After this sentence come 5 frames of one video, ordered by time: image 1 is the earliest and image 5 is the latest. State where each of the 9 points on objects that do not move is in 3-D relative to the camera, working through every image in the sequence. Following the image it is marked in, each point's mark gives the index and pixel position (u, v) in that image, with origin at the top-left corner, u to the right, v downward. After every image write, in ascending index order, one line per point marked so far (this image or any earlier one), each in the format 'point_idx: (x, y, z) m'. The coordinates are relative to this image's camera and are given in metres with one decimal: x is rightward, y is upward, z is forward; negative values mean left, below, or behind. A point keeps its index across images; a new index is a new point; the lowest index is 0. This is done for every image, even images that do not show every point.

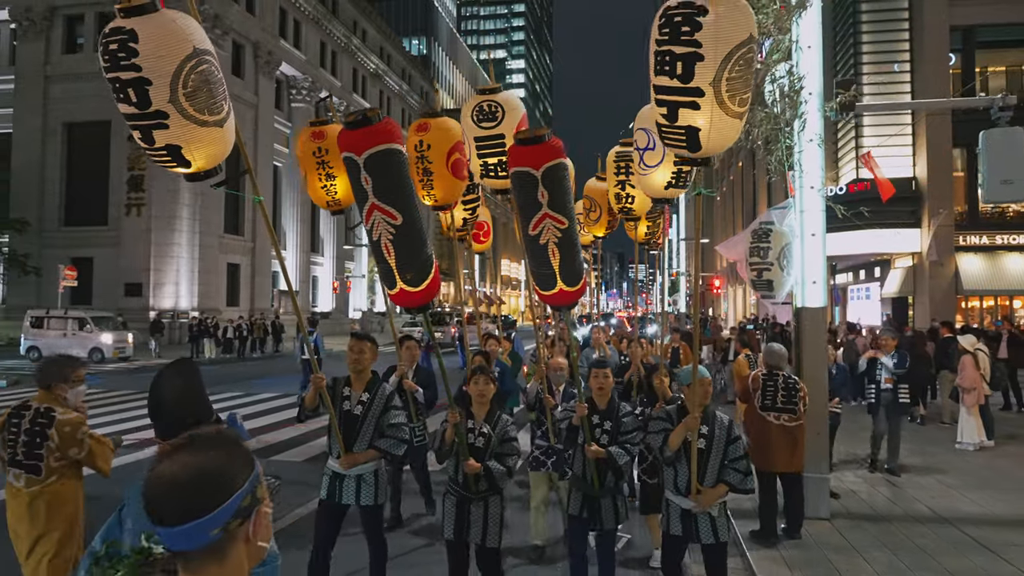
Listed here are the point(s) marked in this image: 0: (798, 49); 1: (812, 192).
0: (+2.6, +2.1, +6.3) m
1: (+2.7, +0.9, +6.3) m
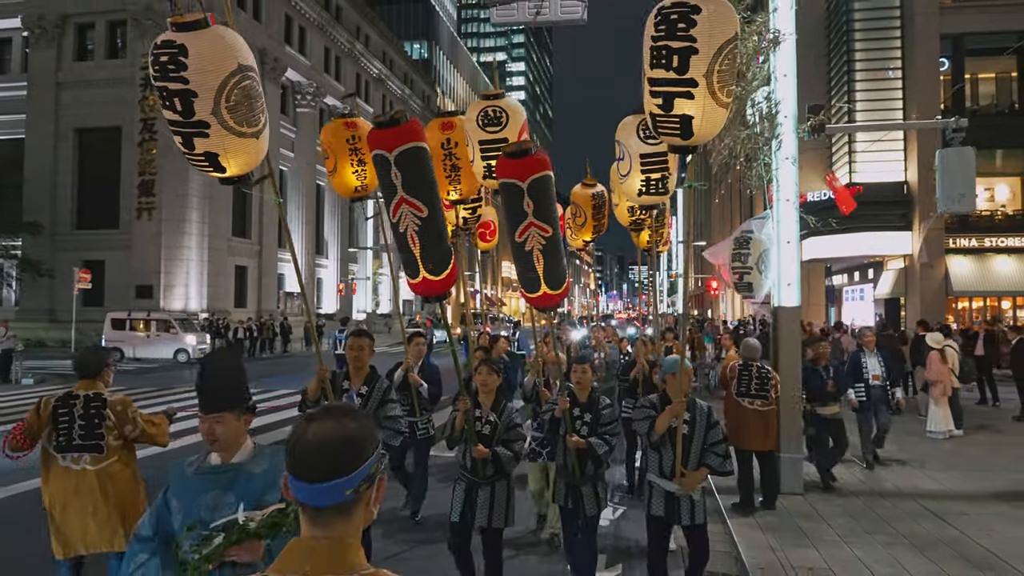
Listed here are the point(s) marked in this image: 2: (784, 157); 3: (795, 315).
0: (+2.6, +2.1, +7.1) m
1: (+2.8, +0.8, +7.0) m
2: (+2.7, +1.3, +7.0) m
3: (+2.8, -0.3, +7.0) m
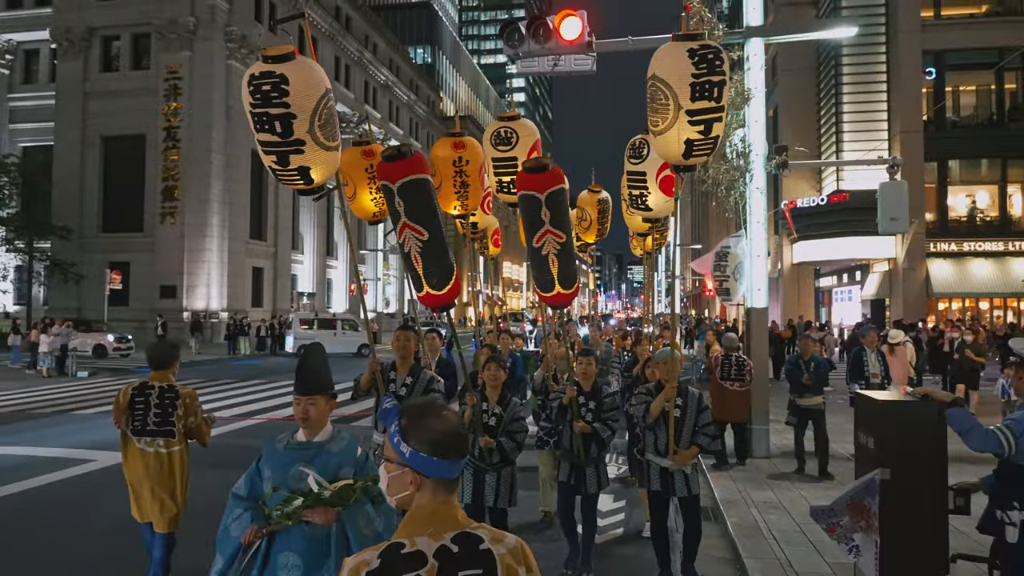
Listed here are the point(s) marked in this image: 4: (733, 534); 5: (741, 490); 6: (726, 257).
0: (+3.0, +2.1, +8.8) m
1: (+3.1, +0.8, +8.8) m
2: (+3.0, +1.3, +8.7) m
3: (+3.1, -0.3, +8.7) m
4: (+1.8, -2.0, +6.0) m
5: (+2.3, -2.1, +7.2) m
6: (+2.9, +0.4, +9.7) m
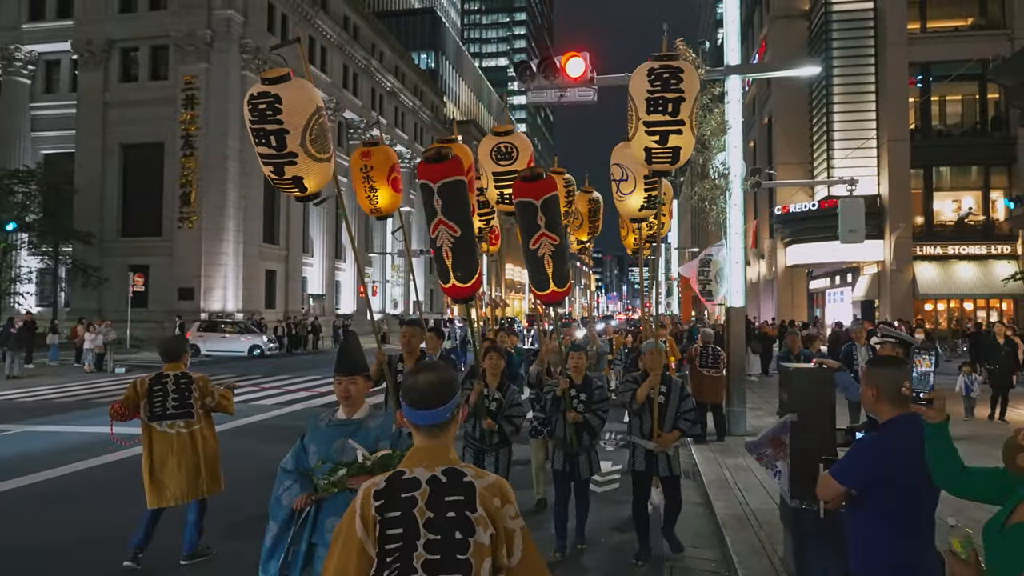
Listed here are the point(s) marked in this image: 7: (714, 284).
0: (+3.1, +2.0, +10.2) m
1: (+3.3, +0.7, +10.2) m
2: (+3.2, +1.2, +10.1) m
3: (+3.3, -0.3, +10.1) m
4: (+2.0, -2.1, +7.4) m
5: (+2.5, -2.1, +8.6) m
6: (+3.1, +0.4, +11.1) m
7: (+3.2, +0.1, +11.1) m
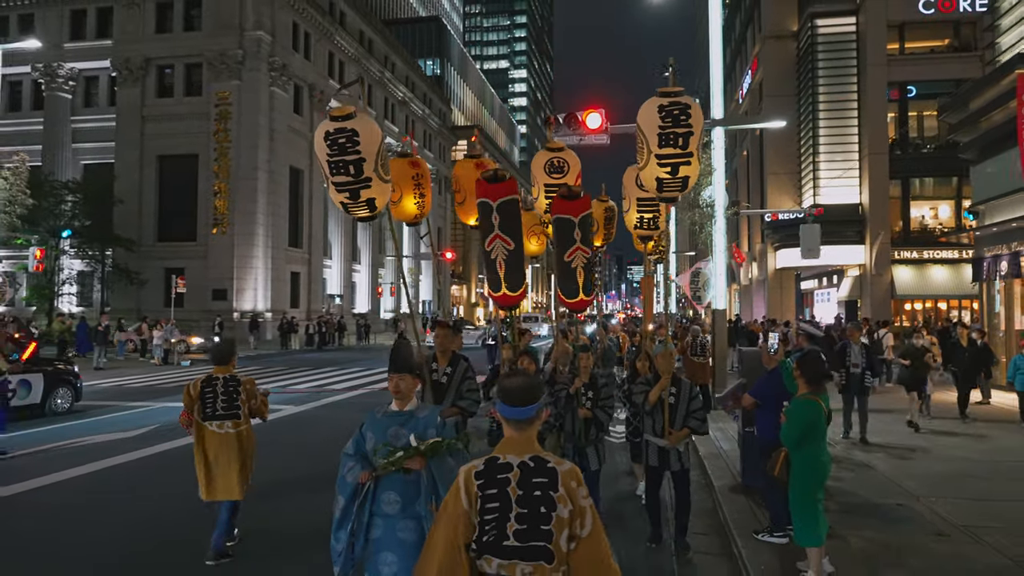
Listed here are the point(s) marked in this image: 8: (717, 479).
0: (+3.7, +1.9, +13.0) m
1: (+3.8, +0.6, +13.0) m
2: (+3.8, +1.1, +12.9) m
3: (+3.9, -0.5, +12.9) m
4: (+2.6, -2.2, +10.2) m
5: (+3.1, -2.2, +11.4) m
6: (+3.7, +0.3, +13.9) m
7: (+3.8, -0.1, +13.9) m
8: (+2.2, -2.1, +7.8) m
